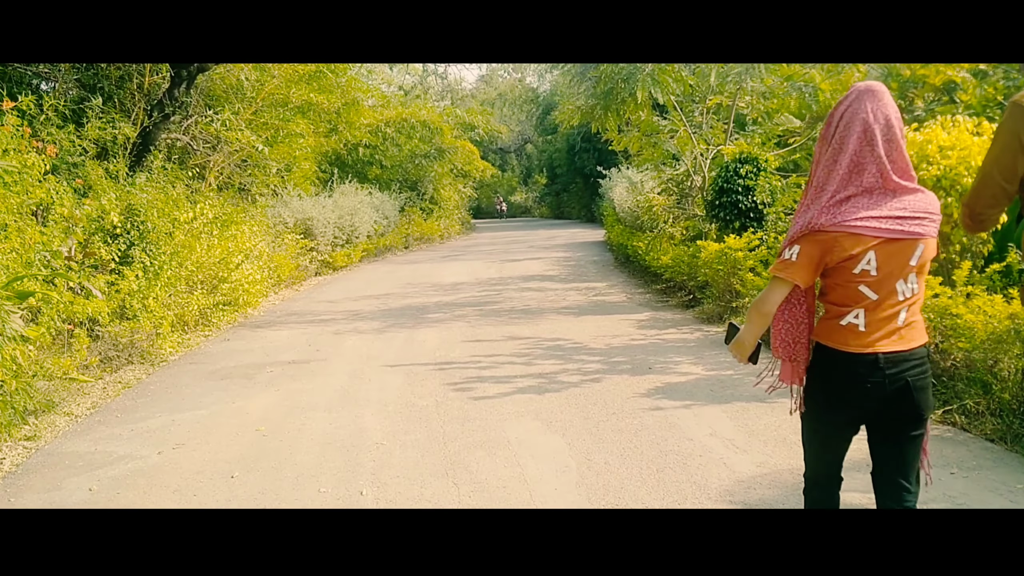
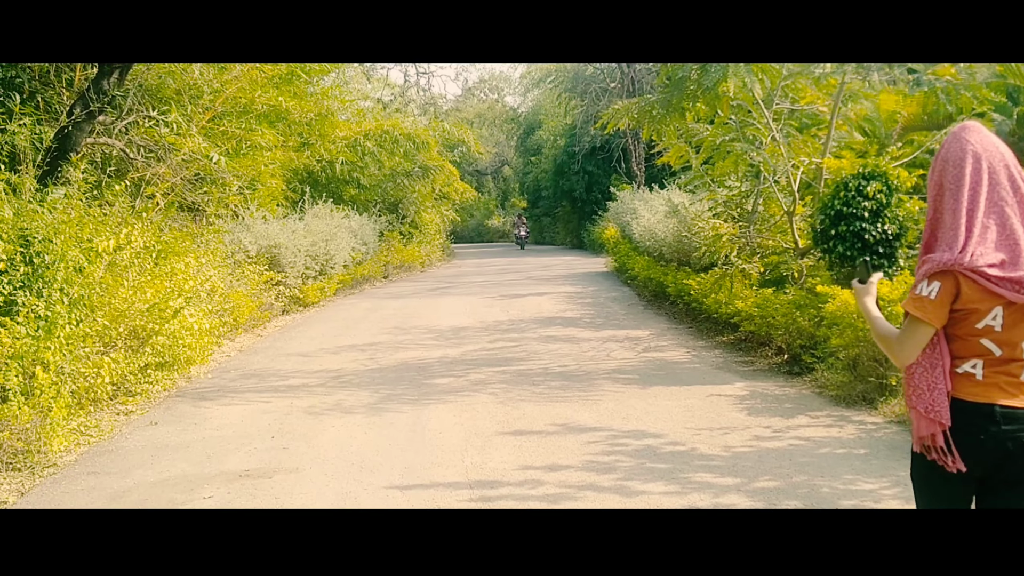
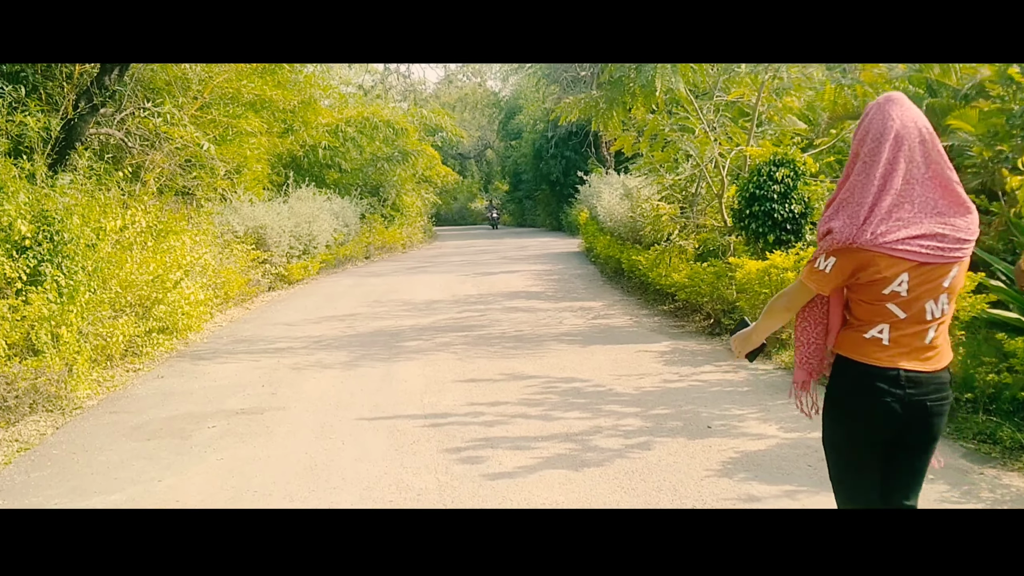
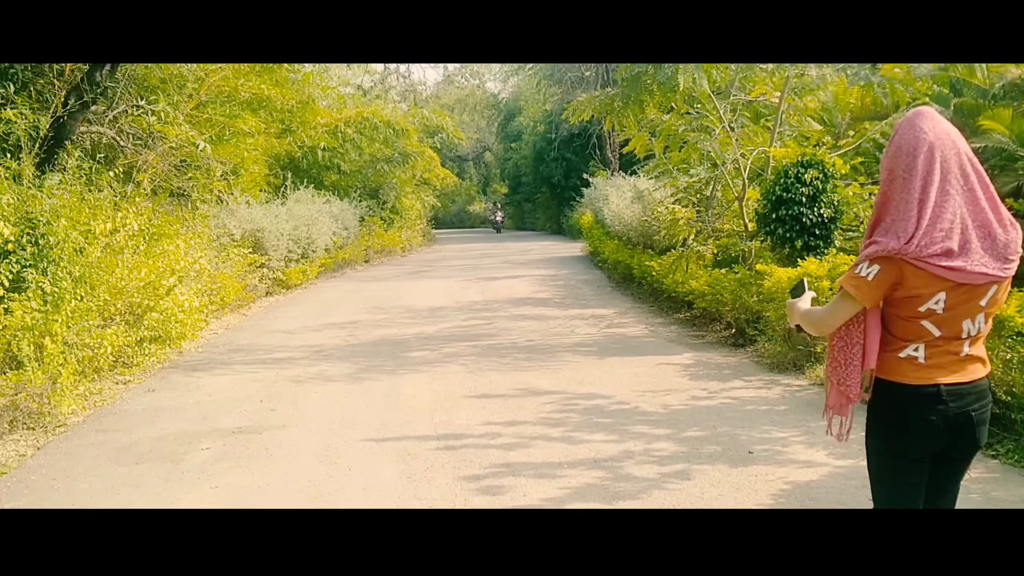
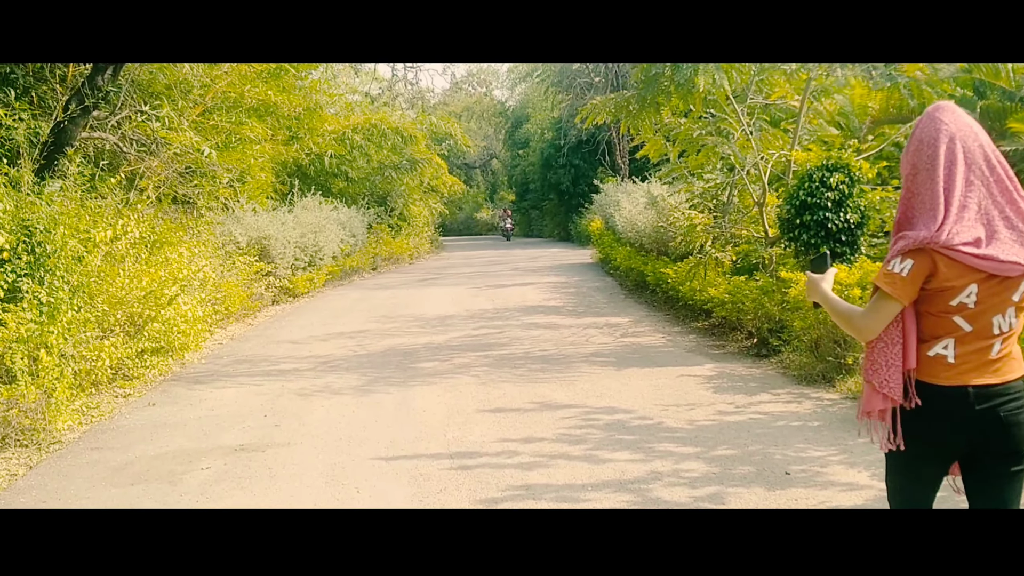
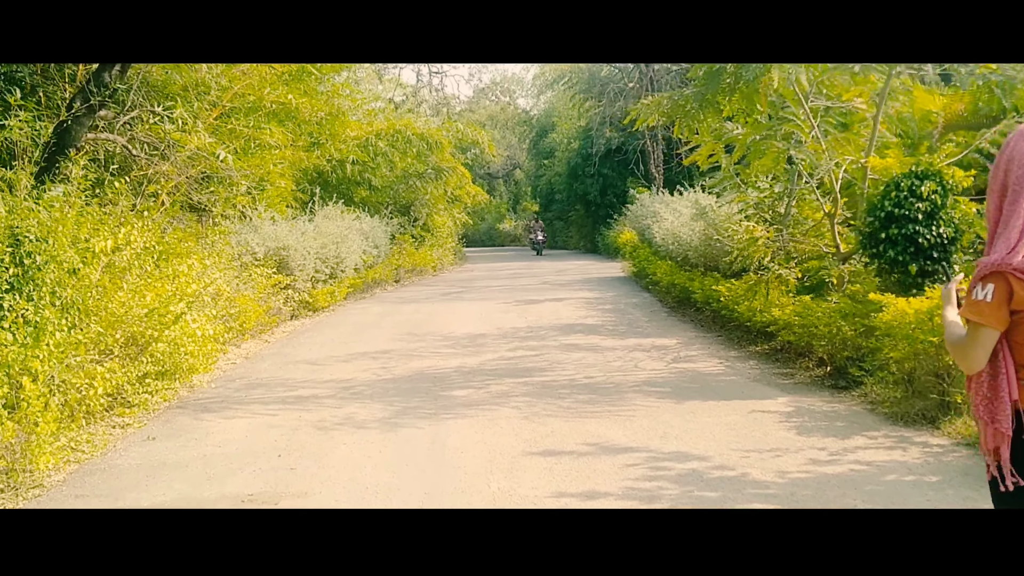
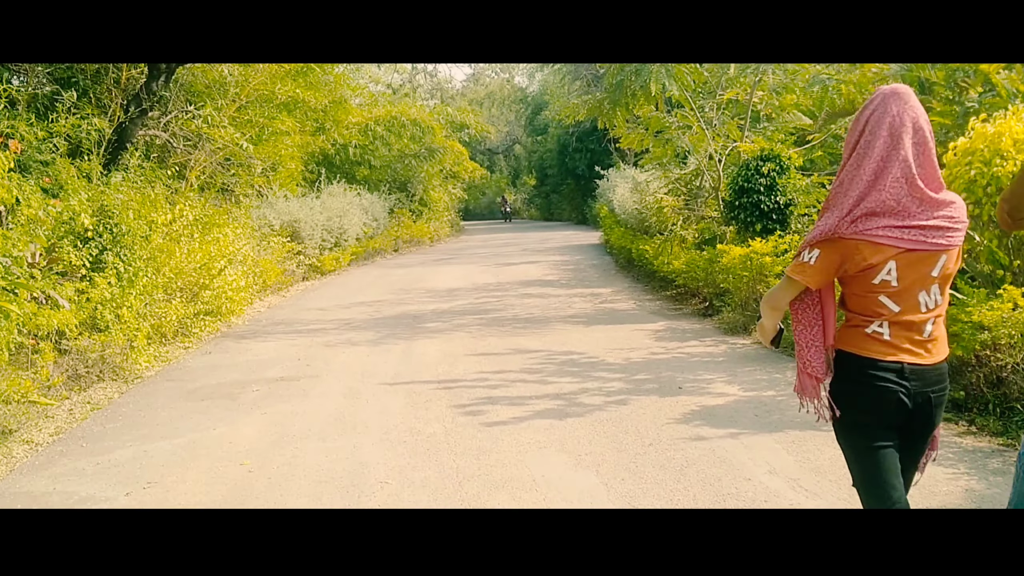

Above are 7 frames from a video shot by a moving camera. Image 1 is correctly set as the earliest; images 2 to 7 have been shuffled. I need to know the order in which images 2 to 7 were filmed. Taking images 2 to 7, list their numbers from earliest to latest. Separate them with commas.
7, 3, 4, 5, 2, 6
